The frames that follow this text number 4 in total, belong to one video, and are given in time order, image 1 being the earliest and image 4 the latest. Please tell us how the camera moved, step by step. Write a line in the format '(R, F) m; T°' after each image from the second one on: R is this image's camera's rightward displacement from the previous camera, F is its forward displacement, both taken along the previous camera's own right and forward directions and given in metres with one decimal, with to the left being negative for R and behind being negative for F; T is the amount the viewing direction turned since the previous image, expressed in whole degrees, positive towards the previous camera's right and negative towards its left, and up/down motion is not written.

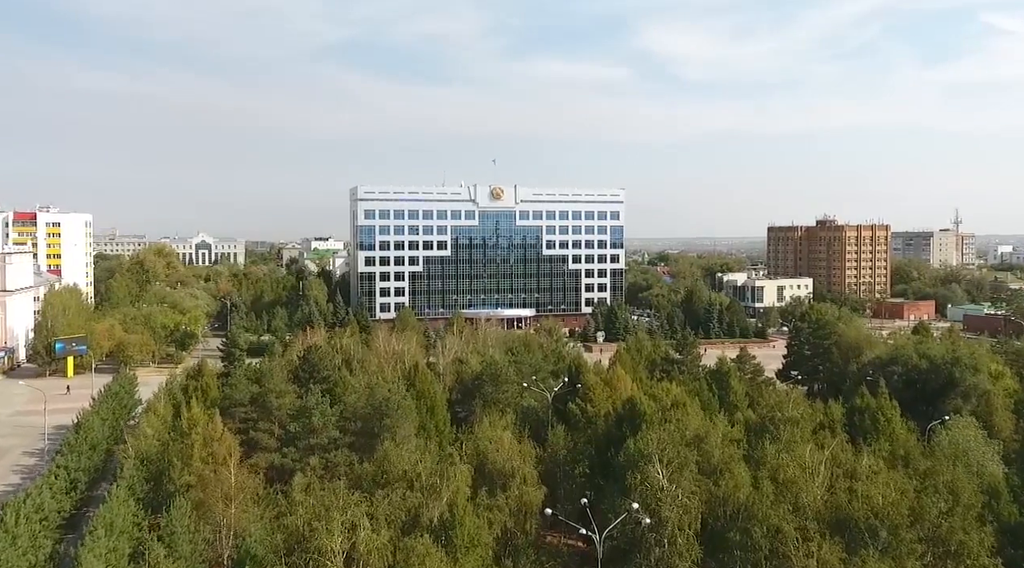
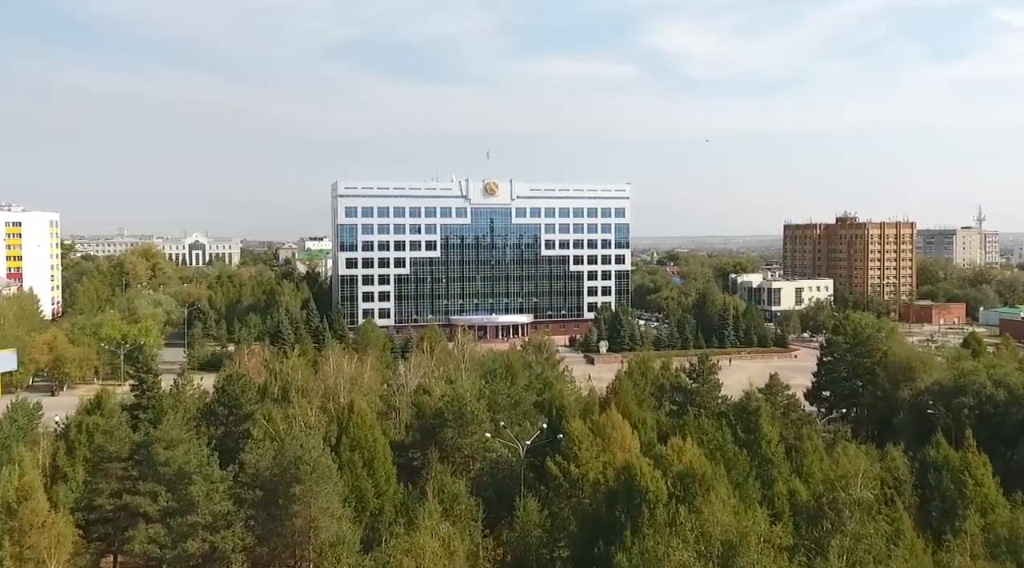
(+0.8, +4.9) m; -1°
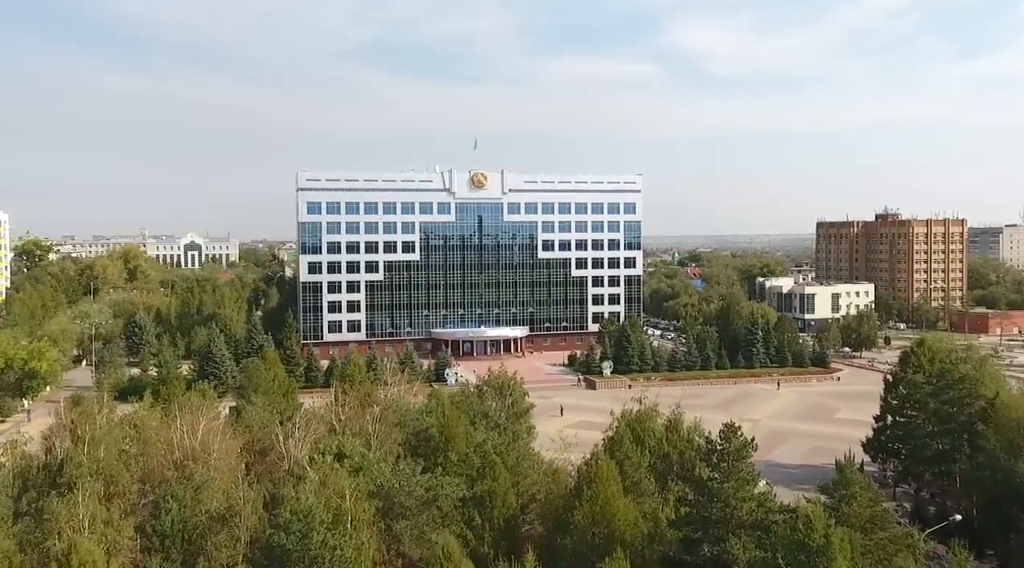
(+1.6, +7.6) m; -1°
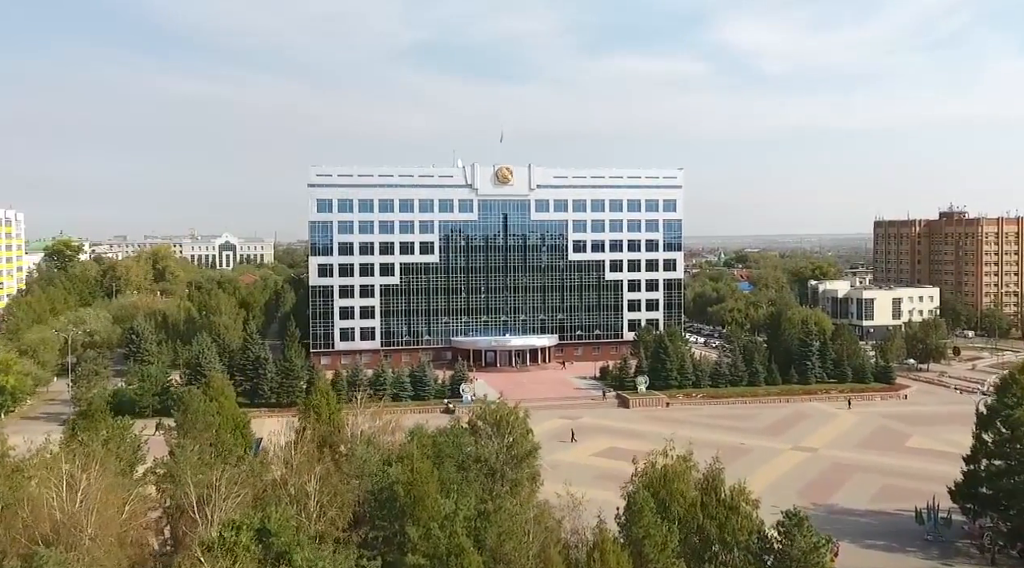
(+0.8, +3.9) m; -3°
